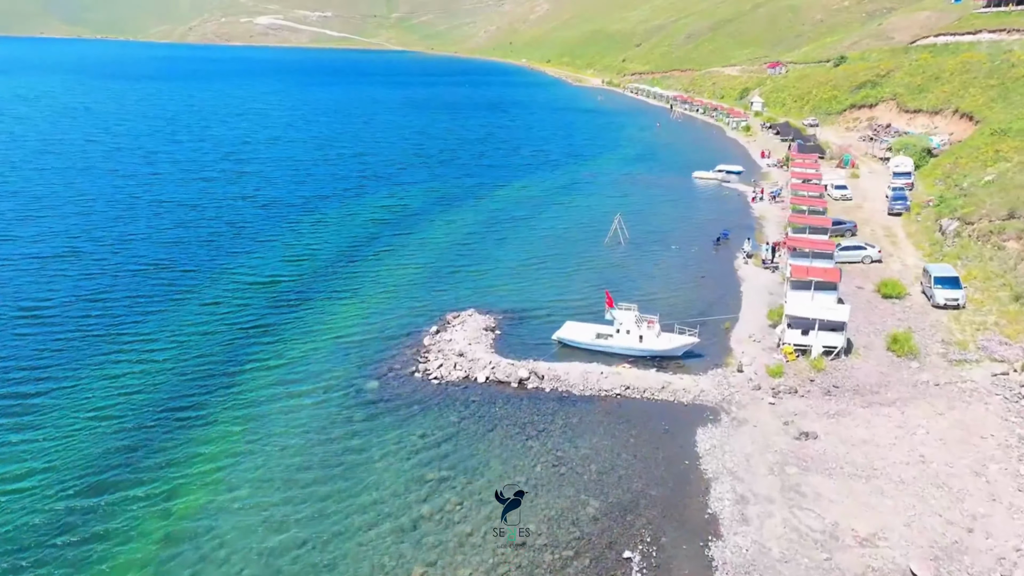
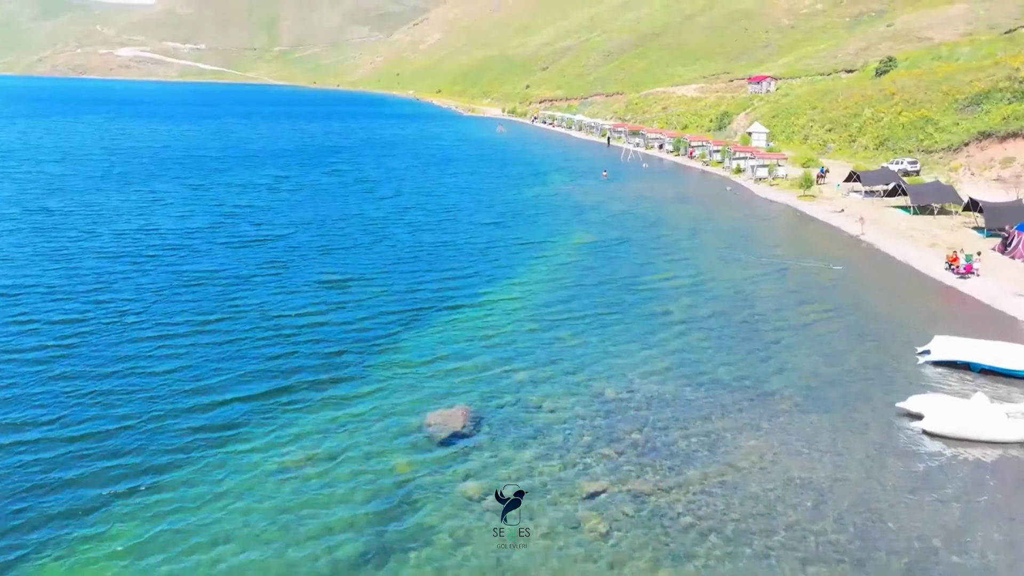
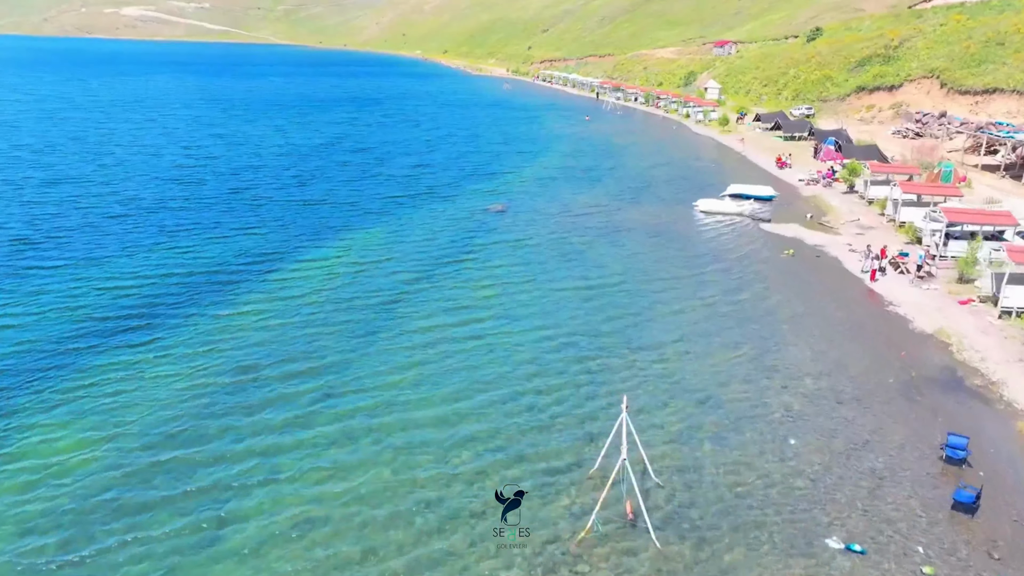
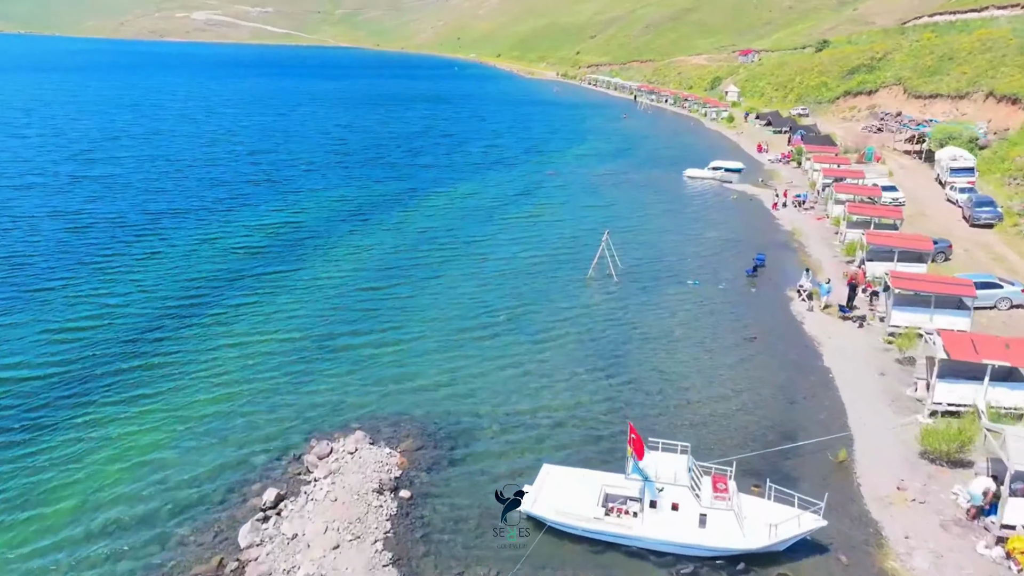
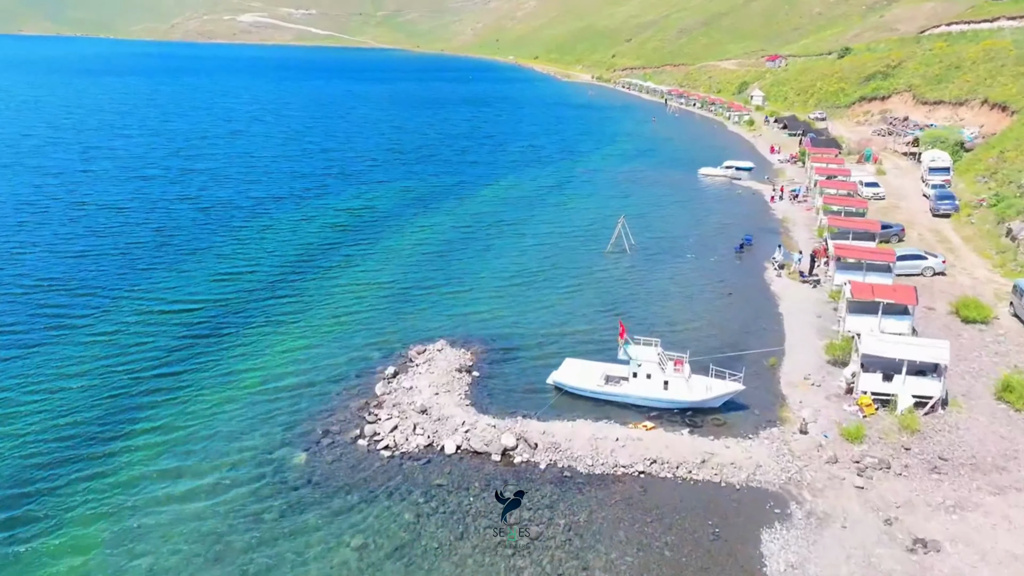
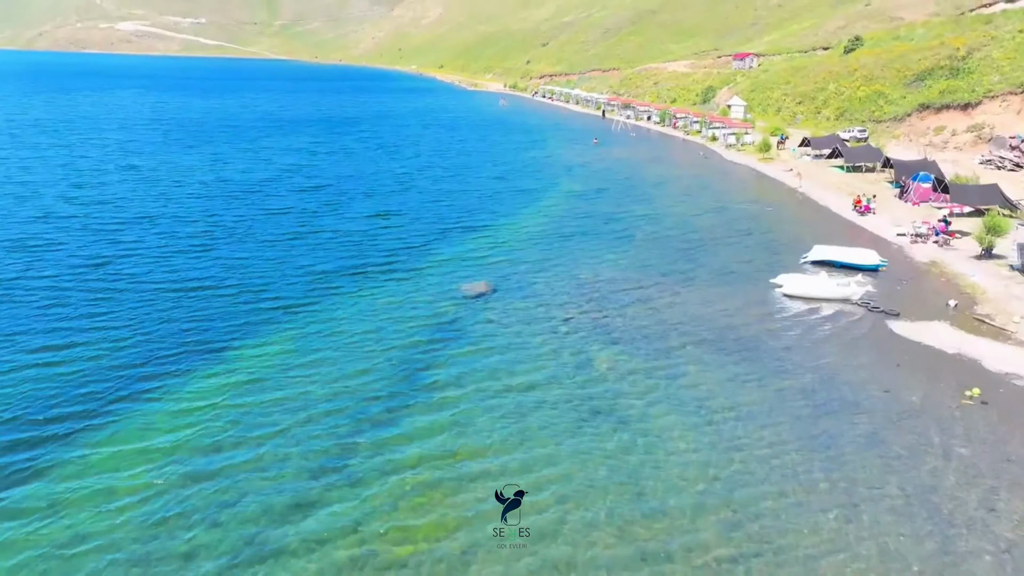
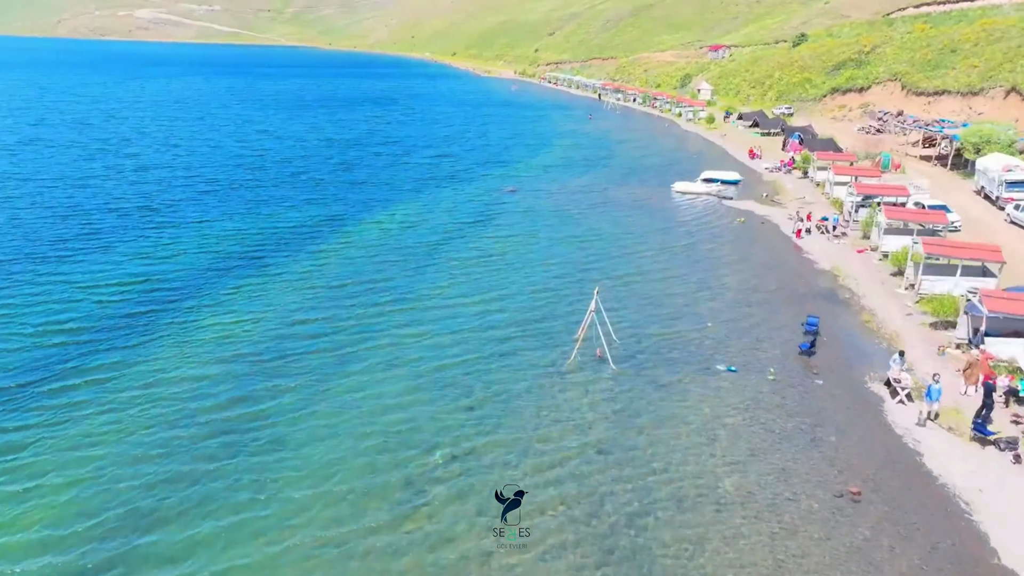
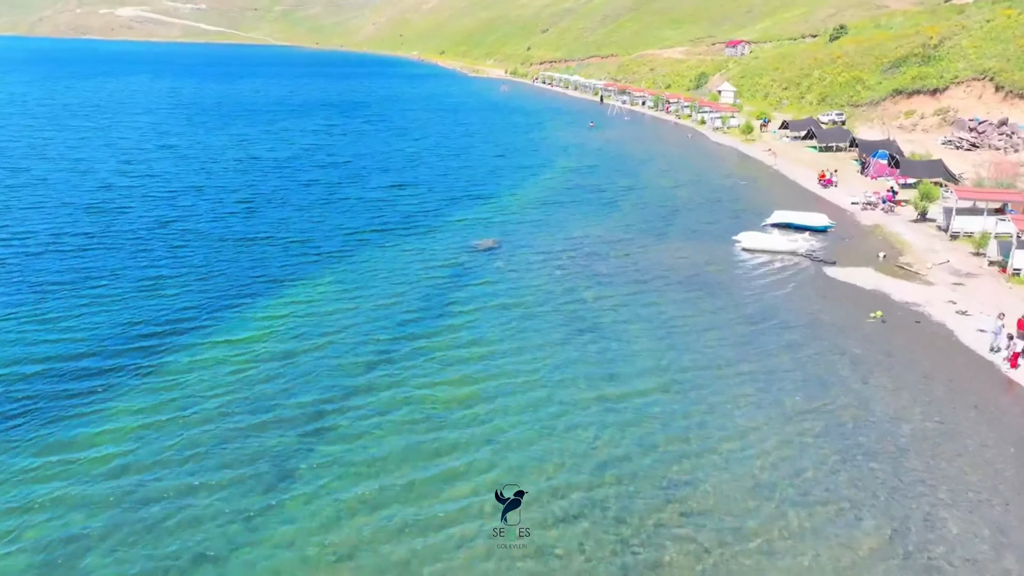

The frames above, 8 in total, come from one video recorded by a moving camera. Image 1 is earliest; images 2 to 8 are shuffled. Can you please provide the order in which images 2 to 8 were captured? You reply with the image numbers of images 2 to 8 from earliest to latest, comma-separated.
5, 4, 7, 3, 8, 6, 2
